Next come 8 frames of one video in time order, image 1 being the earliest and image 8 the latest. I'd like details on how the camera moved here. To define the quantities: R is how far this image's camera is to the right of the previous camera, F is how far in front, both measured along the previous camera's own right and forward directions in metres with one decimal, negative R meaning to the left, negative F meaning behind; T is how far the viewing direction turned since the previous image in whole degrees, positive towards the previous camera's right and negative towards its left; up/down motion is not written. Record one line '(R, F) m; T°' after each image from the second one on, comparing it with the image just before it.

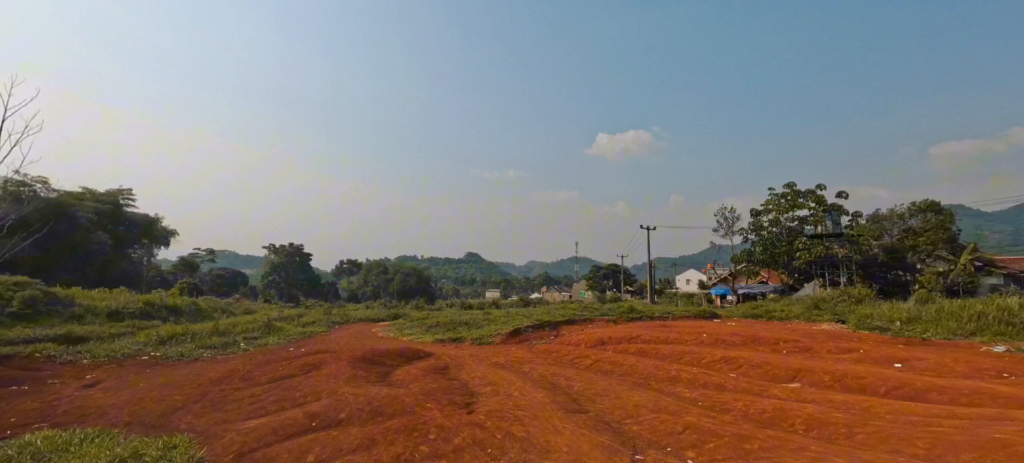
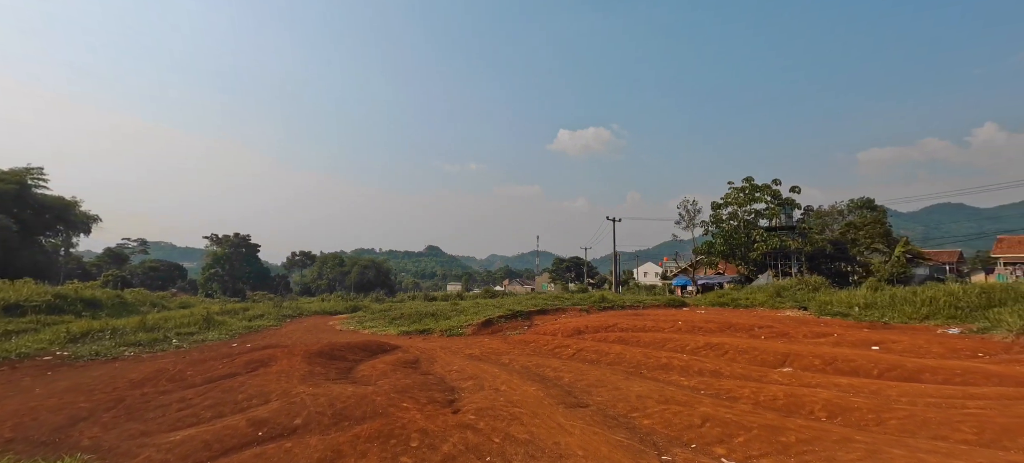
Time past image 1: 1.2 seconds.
(-0.4, +1.1) m; +5°
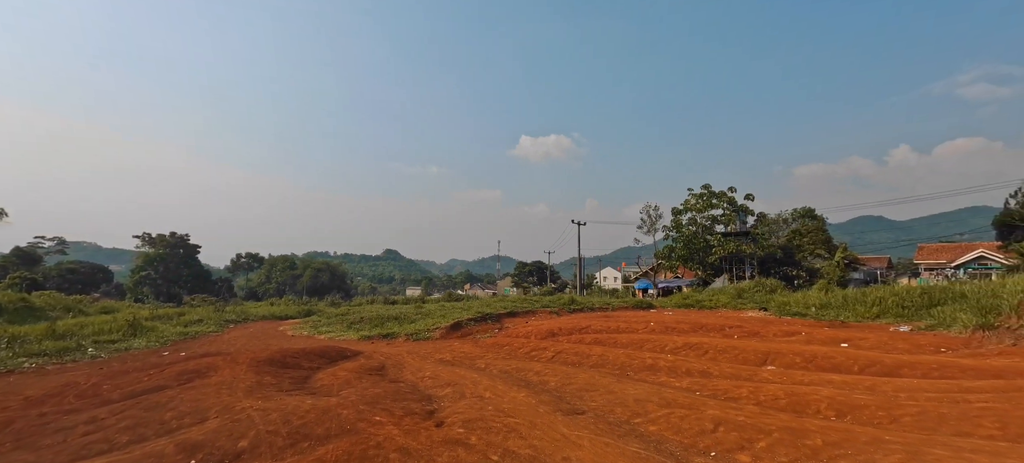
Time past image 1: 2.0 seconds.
(-0.4, +0.8) m; +5°
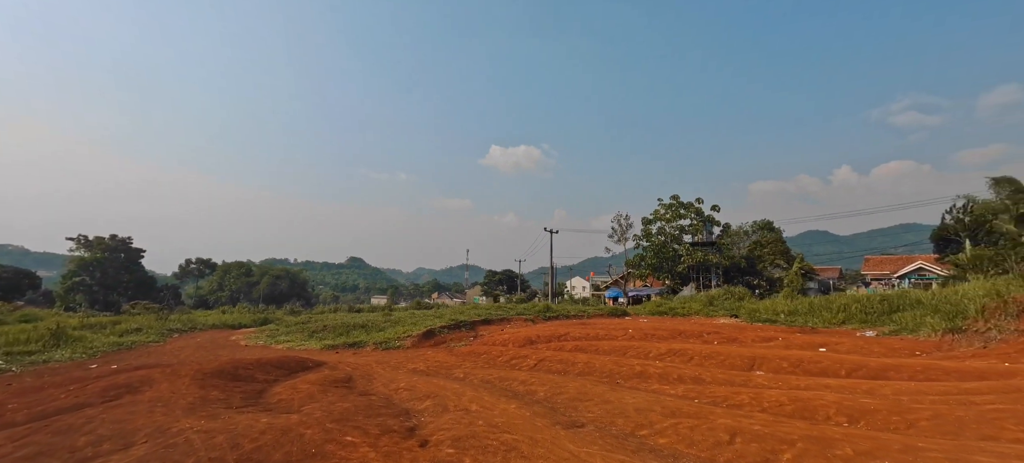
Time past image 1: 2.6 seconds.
(-0.3, +0.7) m; +4°
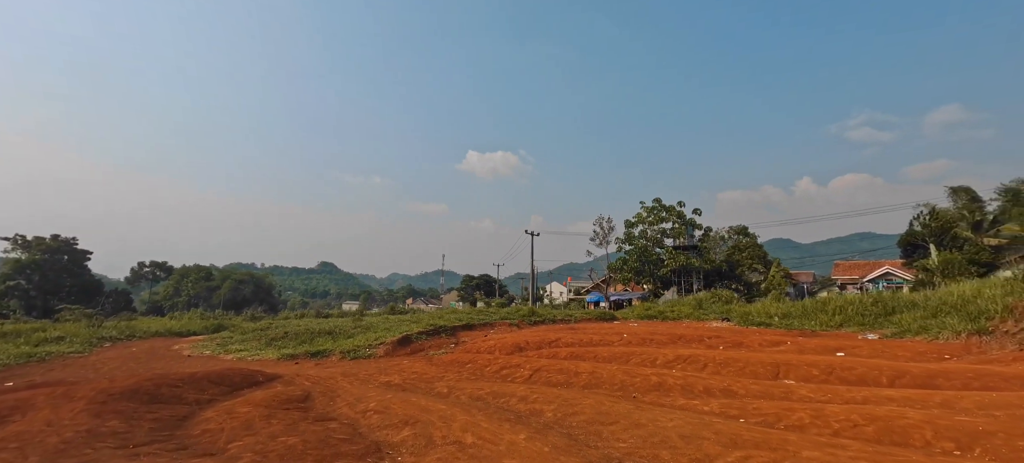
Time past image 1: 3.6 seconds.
(-0.3, +1.5) m; +3°
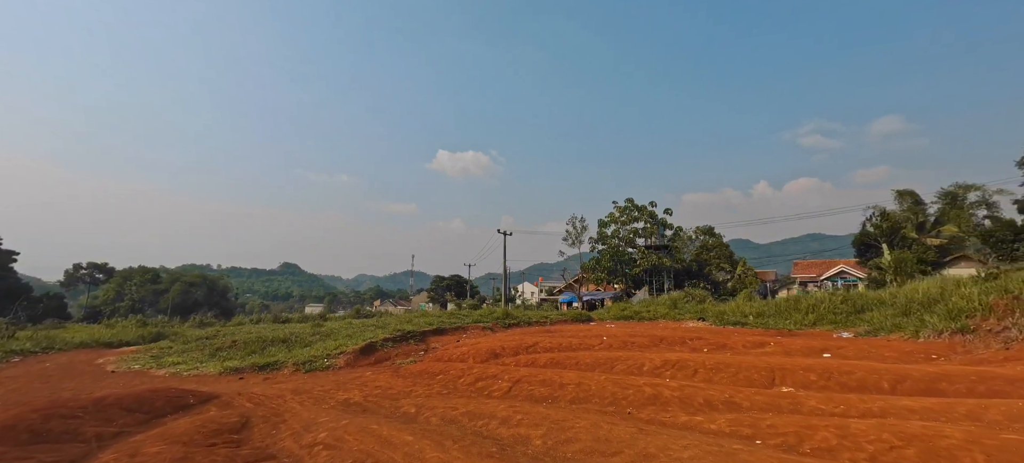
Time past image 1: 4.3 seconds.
(-0.1, +0.9) m; +3°
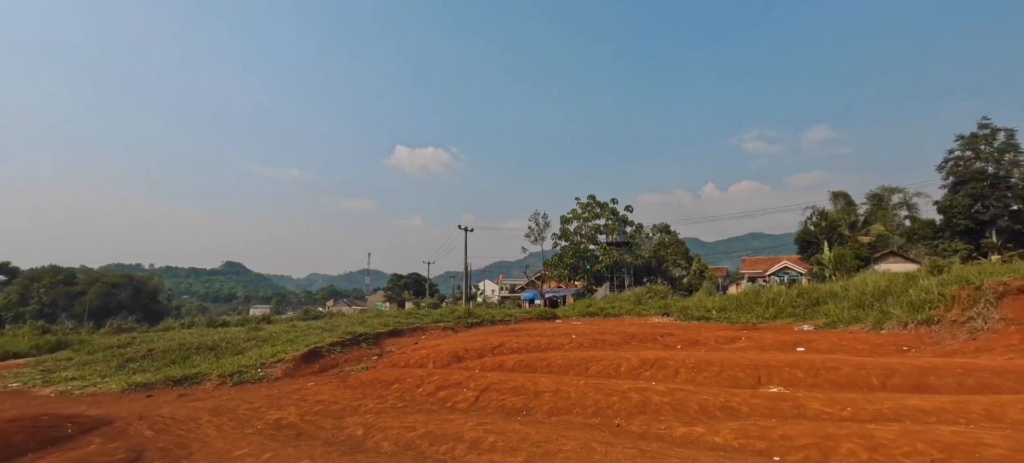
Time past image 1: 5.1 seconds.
(-0.1, +1.0) m; +5°
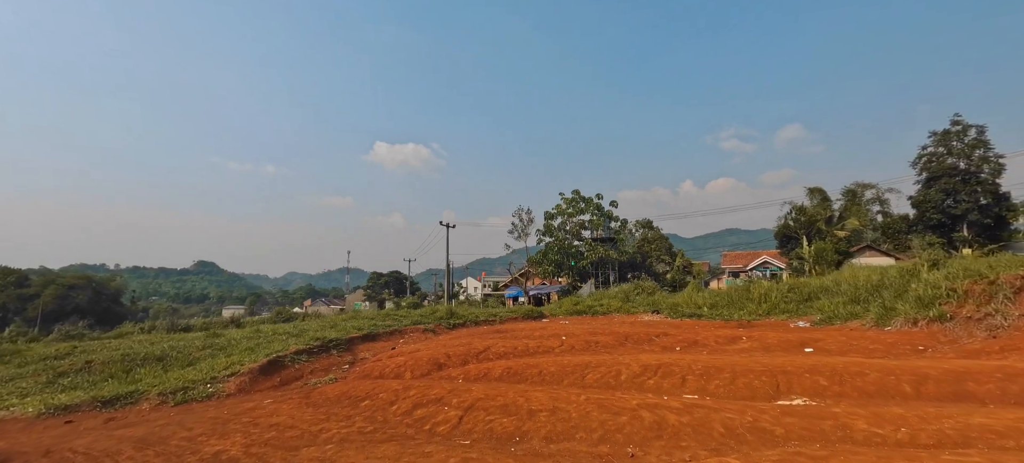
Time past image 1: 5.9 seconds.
(-0.1, +1.0) m; +2°
